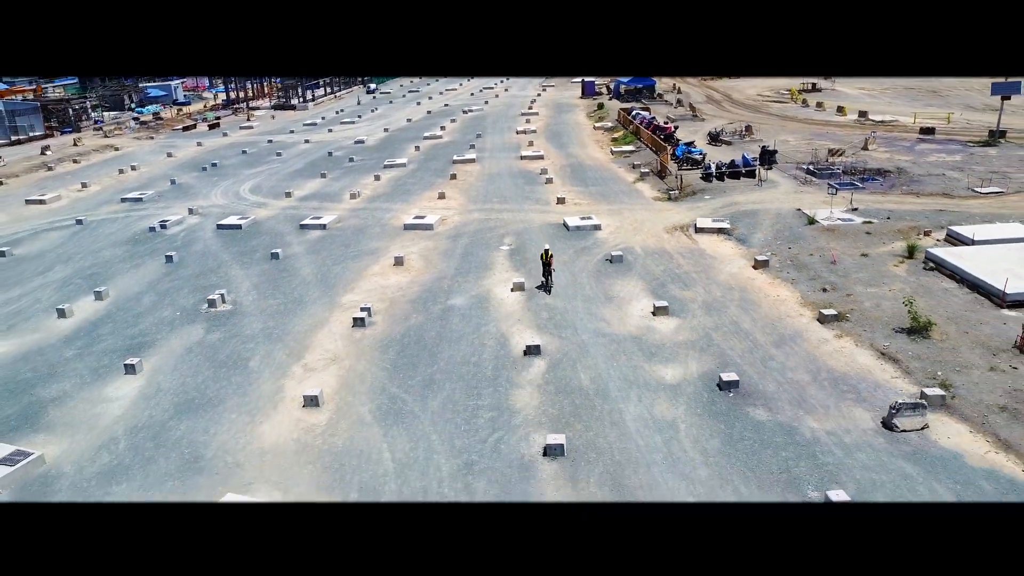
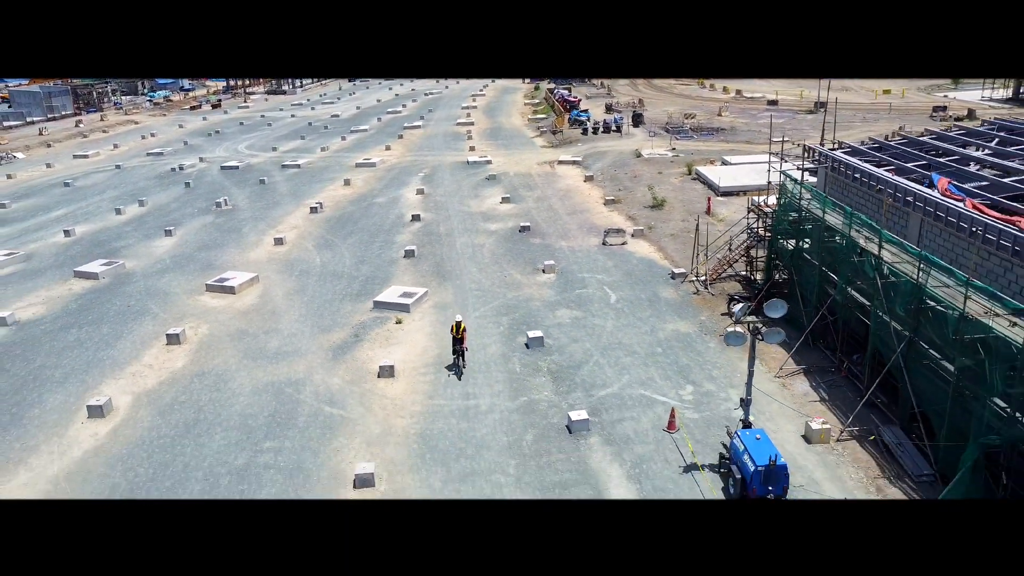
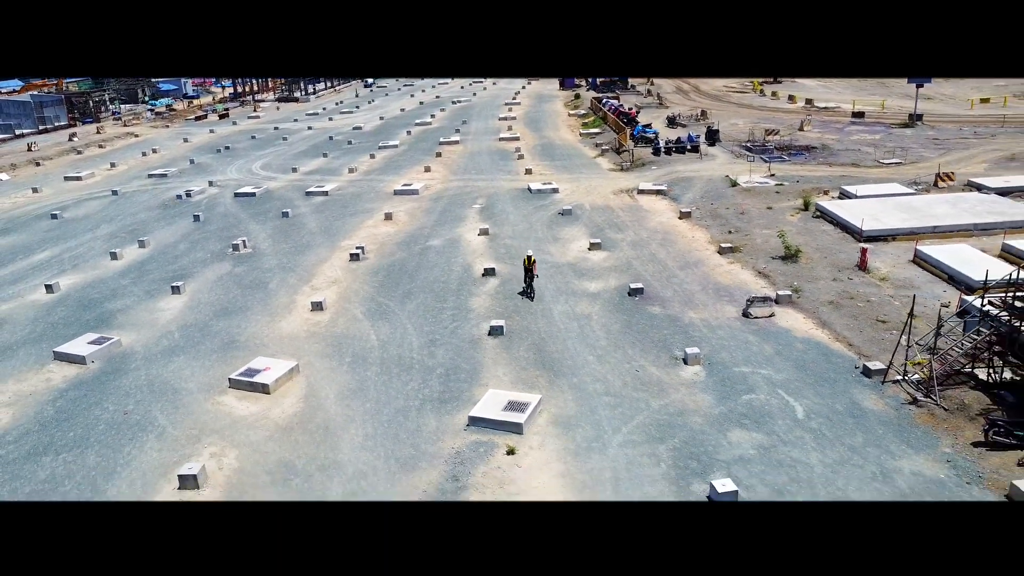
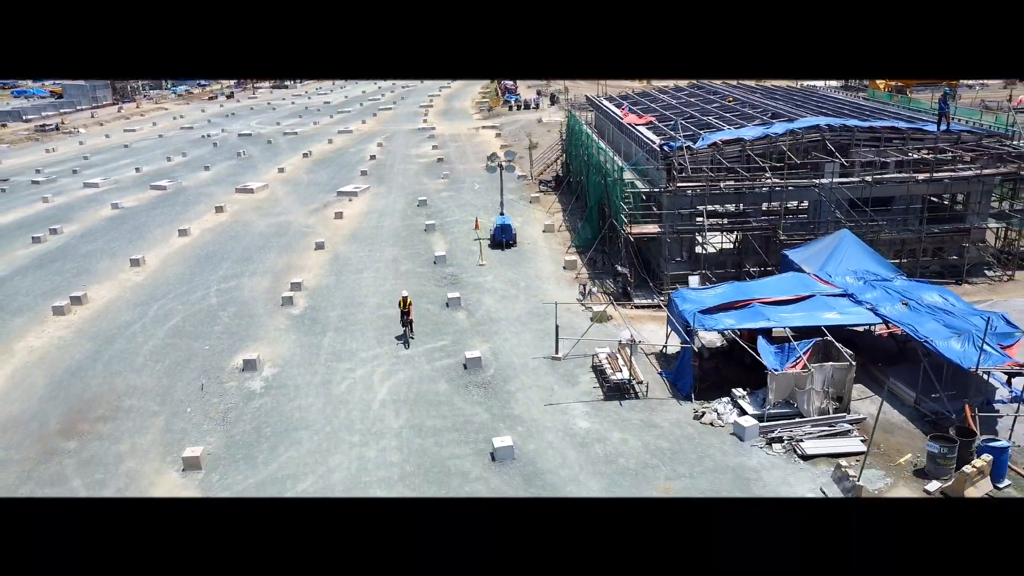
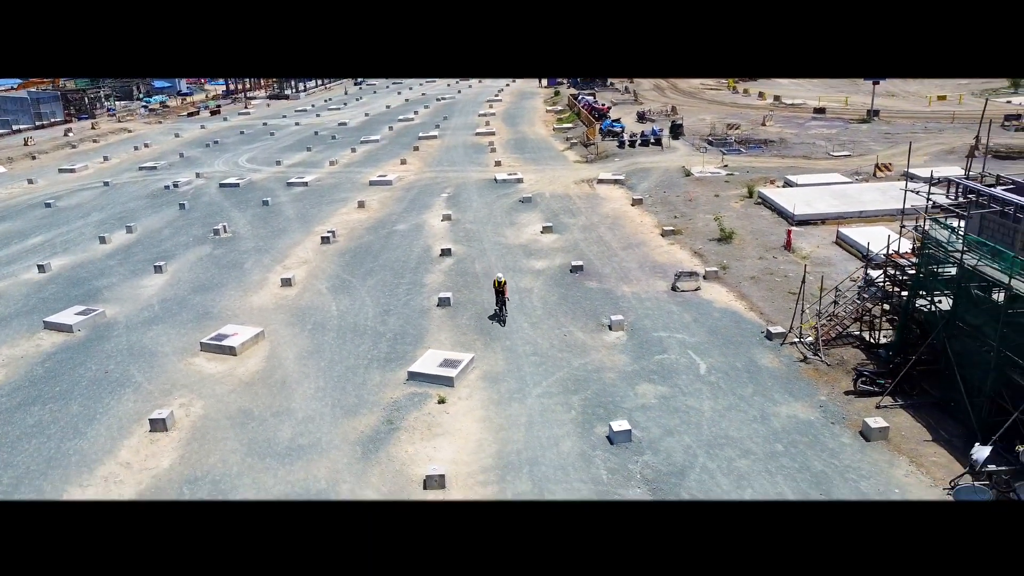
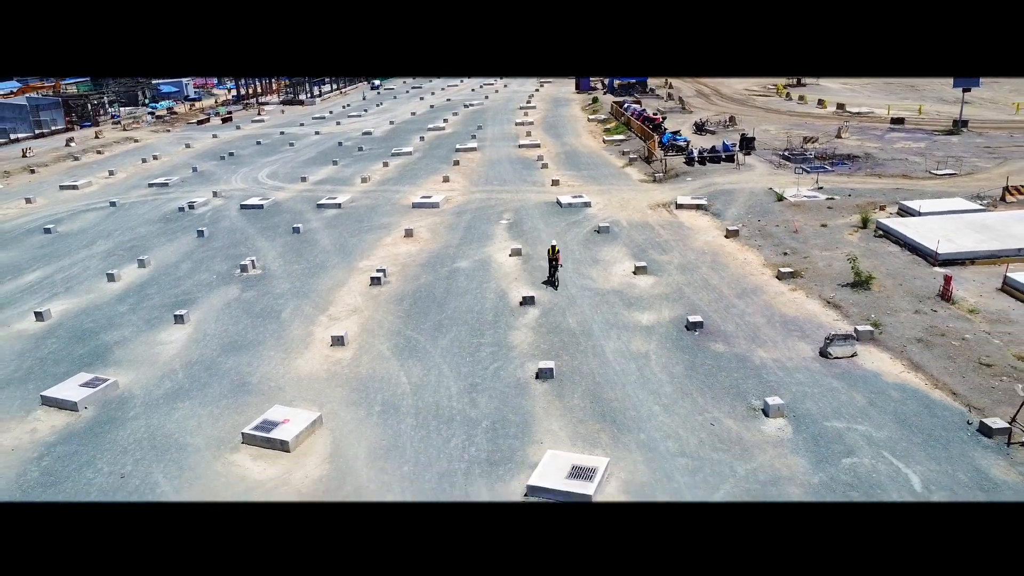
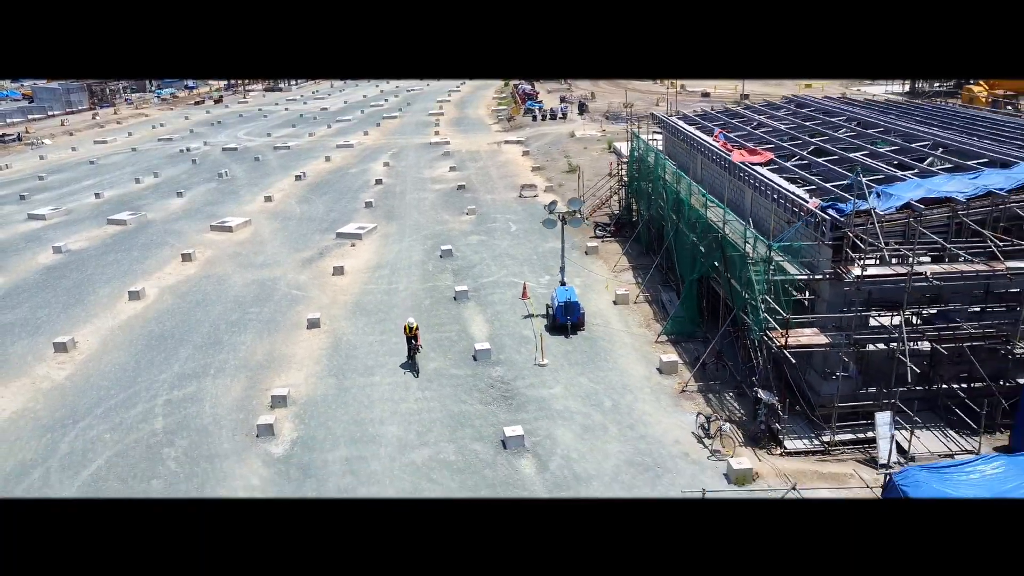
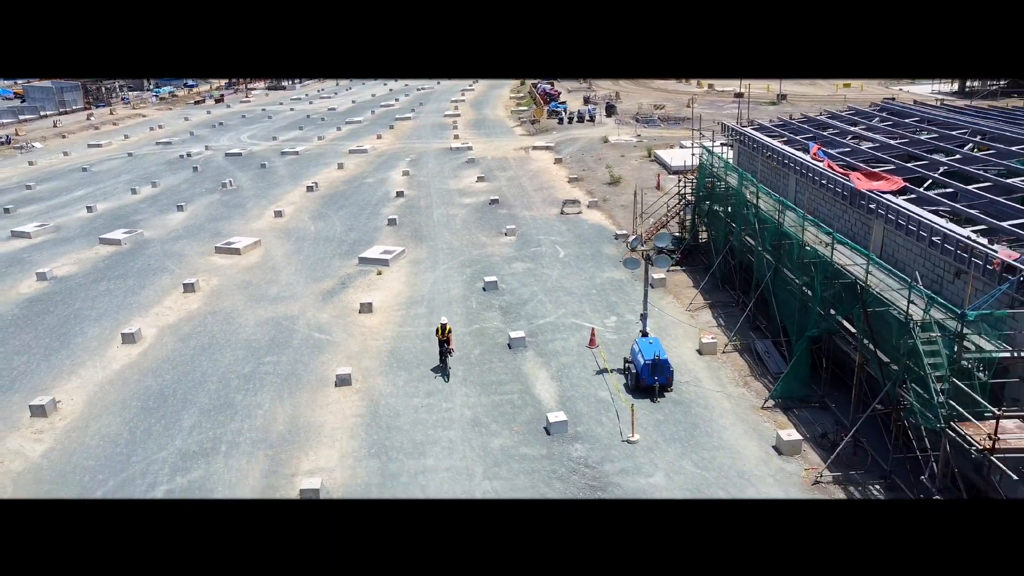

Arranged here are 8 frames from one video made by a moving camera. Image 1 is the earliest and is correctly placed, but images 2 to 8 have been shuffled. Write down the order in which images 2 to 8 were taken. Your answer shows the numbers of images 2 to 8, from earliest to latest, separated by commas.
6, 3, 5, 2, 8, 7, 4
